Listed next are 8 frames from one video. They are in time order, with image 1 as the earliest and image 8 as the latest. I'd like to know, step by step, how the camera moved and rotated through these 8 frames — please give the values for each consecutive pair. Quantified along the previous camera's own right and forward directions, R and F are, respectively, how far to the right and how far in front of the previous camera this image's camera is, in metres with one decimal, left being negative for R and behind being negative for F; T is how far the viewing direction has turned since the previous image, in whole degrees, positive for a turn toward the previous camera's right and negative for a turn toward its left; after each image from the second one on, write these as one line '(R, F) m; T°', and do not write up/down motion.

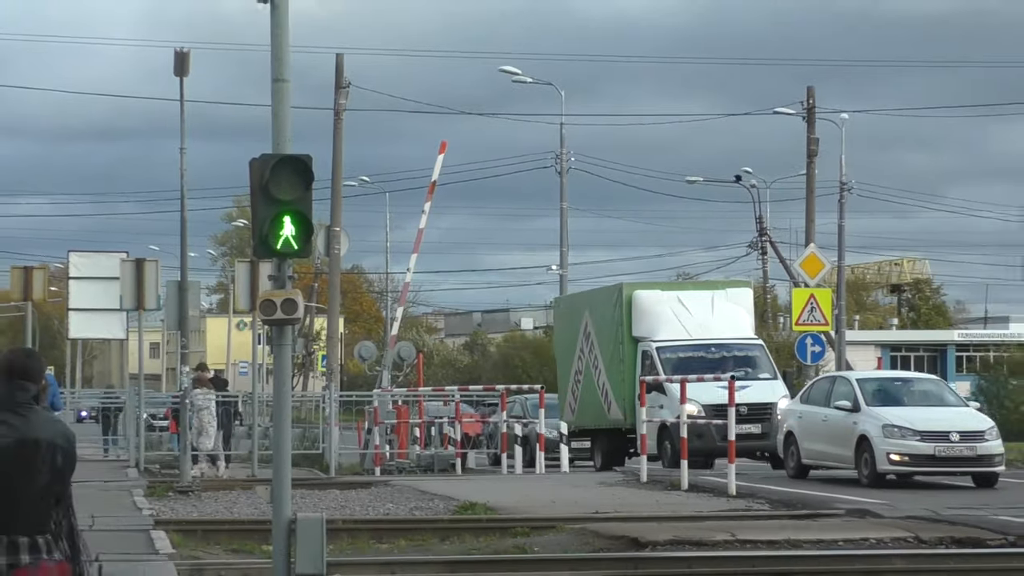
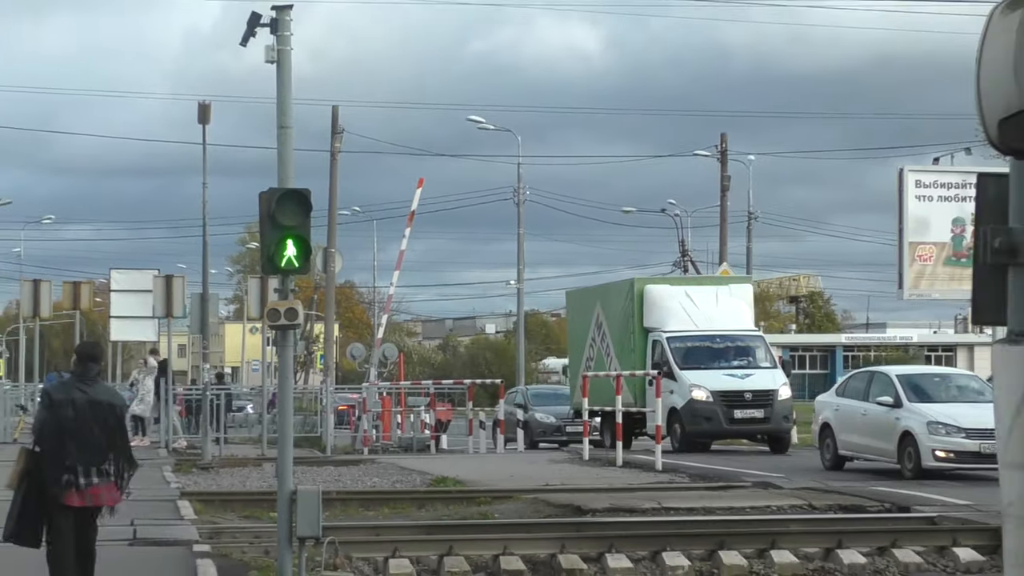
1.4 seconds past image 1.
(+0.5, -2.2) m; -1°
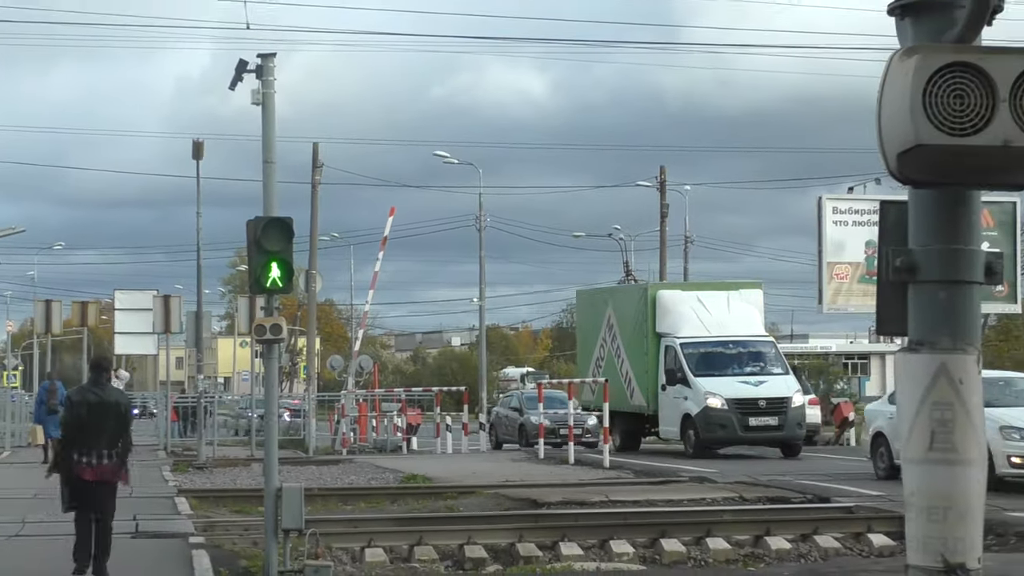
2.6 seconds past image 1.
(+0.4, -1.5) m; 0°
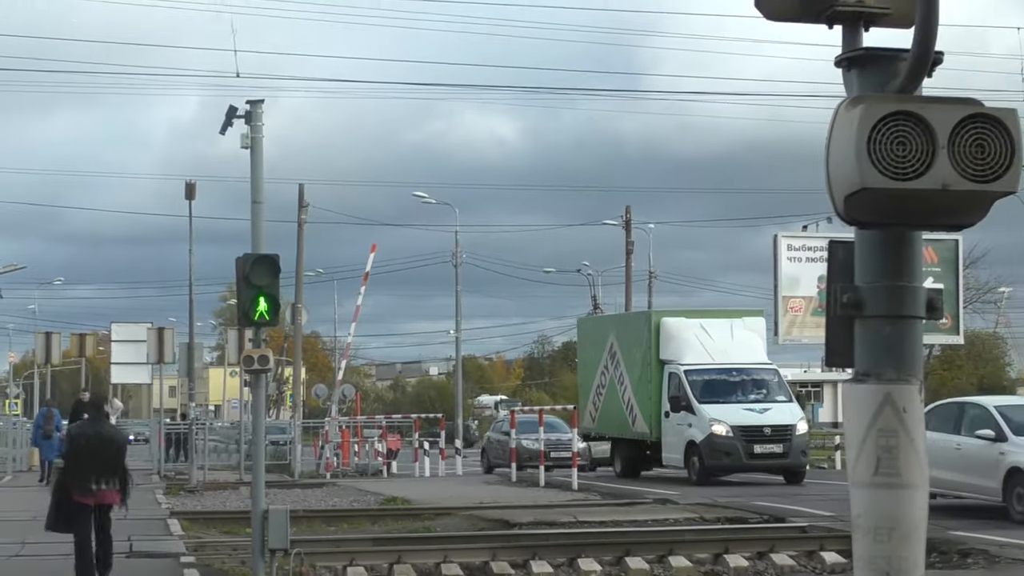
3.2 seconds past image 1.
(+0.2, -0.9) m; 0°
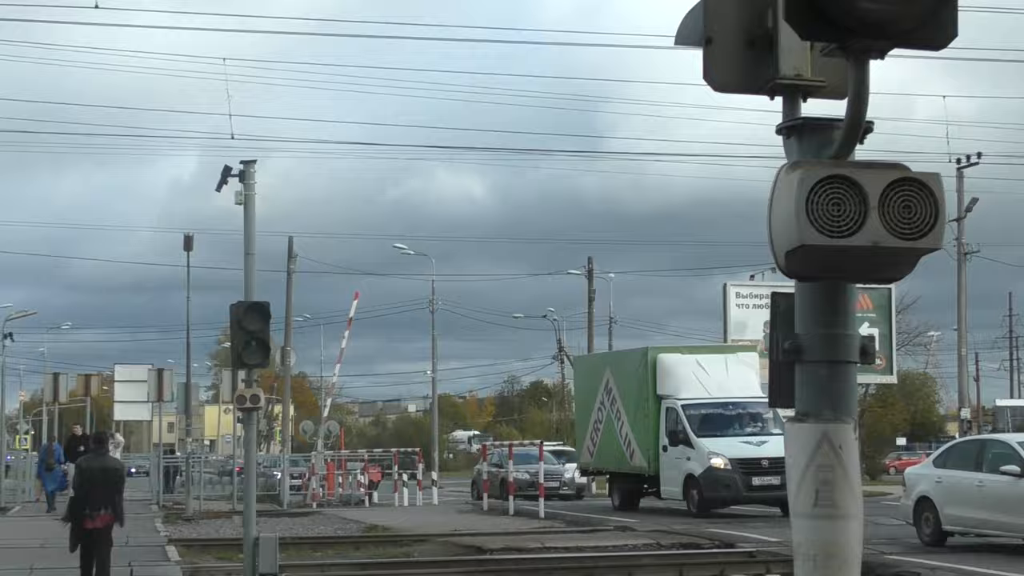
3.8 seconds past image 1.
(+0.2, -1.4) m; 0°
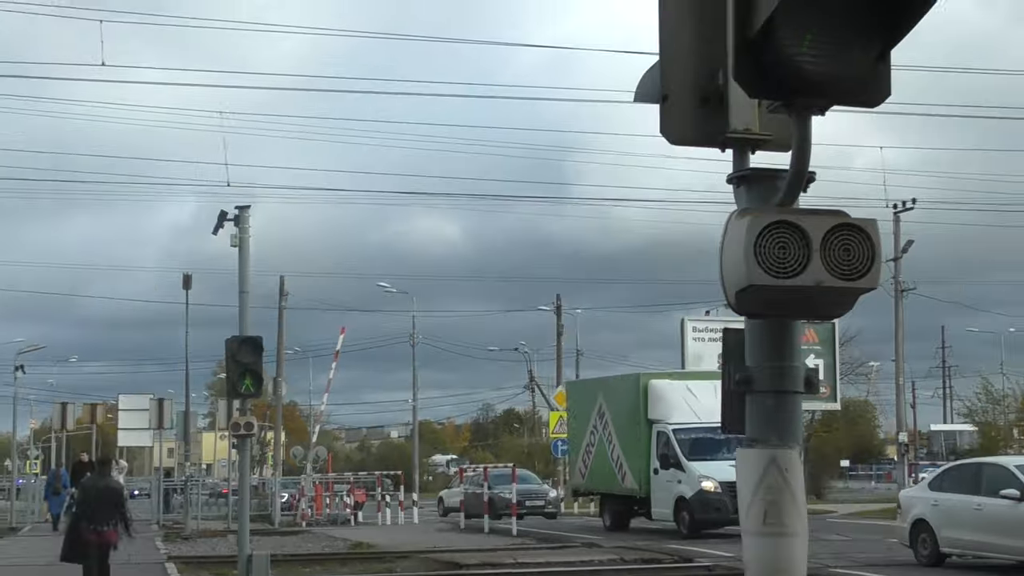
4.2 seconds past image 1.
(+0.1, -1.4) m; +1°
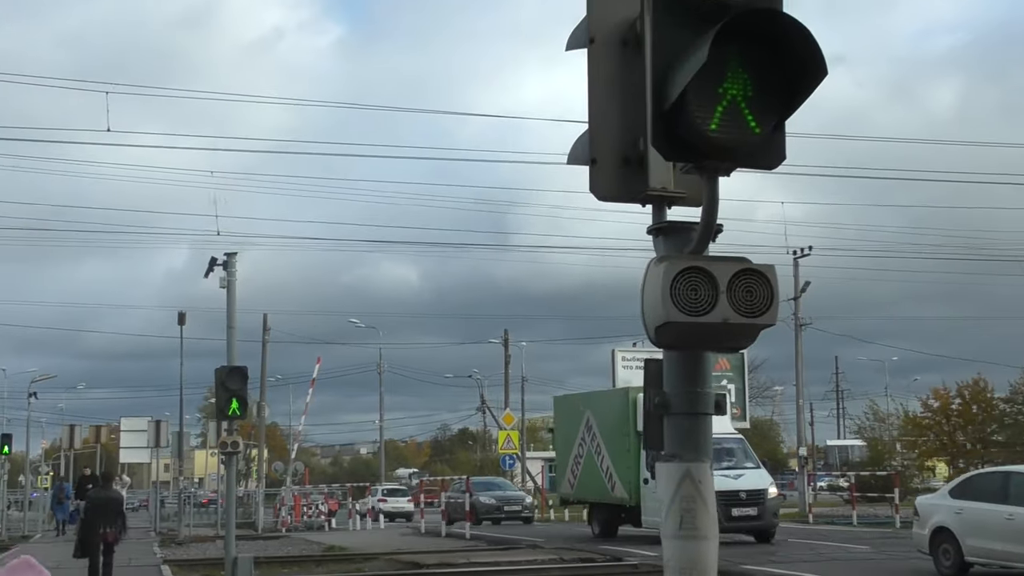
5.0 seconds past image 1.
(+0.3, -2.7) m; +1°
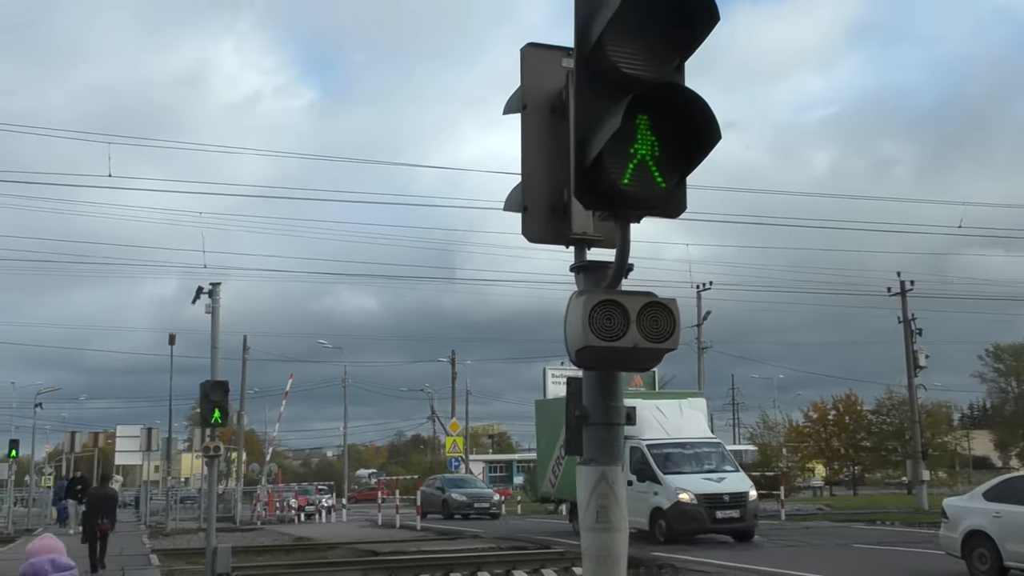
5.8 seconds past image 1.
(+0.2, -3.4) m; +2°
